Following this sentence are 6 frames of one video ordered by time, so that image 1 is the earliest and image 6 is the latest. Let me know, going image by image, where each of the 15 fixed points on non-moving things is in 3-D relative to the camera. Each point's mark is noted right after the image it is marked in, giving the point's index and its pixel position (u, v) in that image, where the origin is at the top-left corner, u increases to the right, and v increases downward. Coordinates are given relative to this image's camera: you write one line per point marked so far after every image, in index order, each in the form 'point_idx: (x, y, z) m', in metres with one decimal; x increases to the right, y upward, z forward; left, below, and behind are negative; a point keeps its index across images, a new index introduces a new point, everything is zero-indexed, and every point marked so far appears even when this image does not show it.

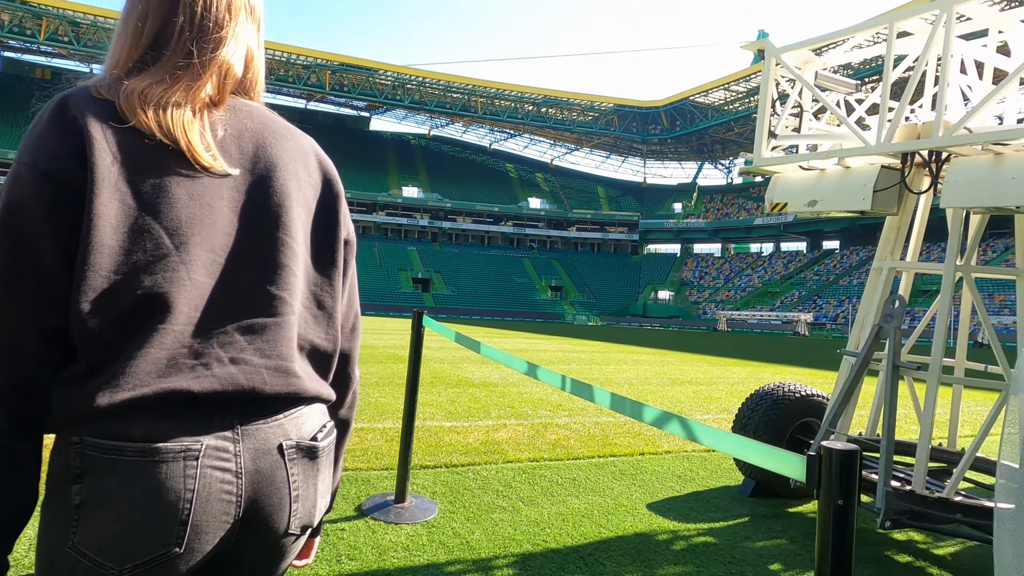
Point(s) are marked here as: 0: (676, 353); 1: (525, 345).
0: (+3.6, -1.5, +15.1) m
1: (+0.1, -1.3, +15.4) m
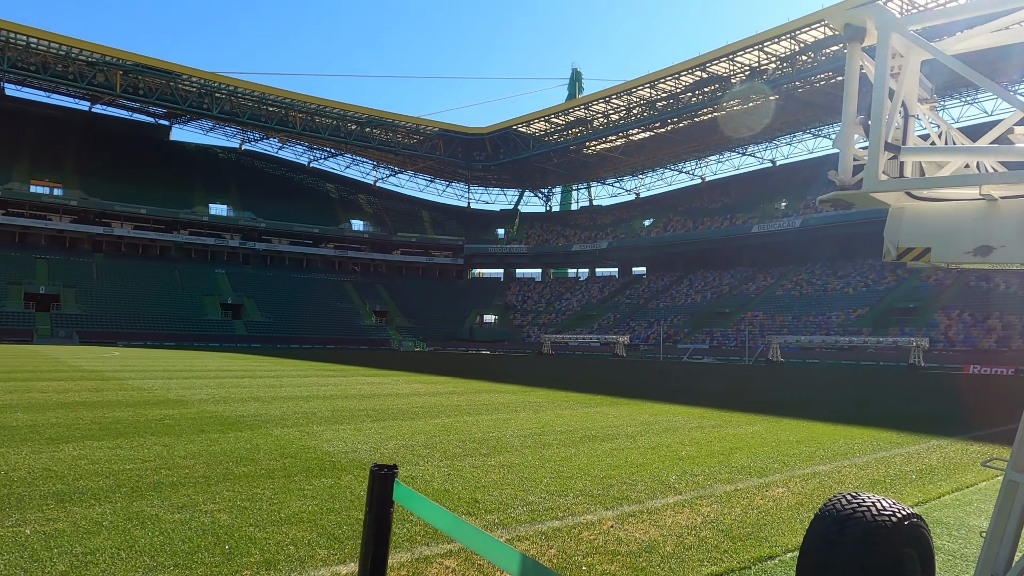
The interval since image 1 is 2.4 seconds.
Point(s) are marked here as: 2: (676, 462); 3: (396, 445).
0: (+0.3, -2.2, +14.2) m
1: (-3.1, -2.0, +13.5) m
2: (+1.5, -1.6, +6.1) m
3: (-1.1, -1.5, +6.5) m
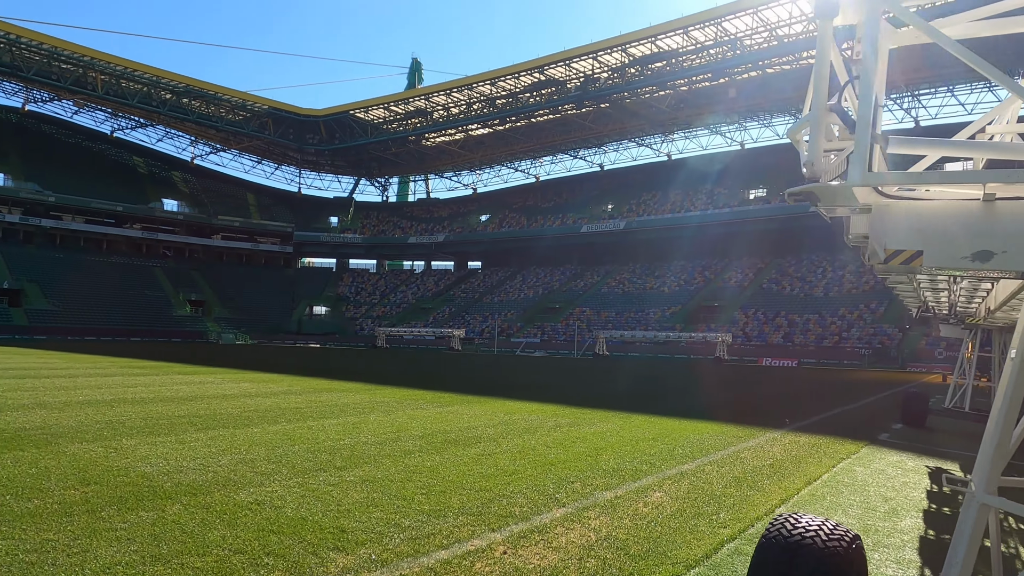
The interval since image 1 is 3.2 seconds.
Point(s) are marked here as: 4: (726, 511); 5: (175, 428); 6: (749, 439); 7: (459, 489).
0: (-2.8, -2.0, +13.4) m
1: (-5.9, -1.8, +11.8) m
2: (+0.3, -1.6, +5.9) m
3: (-2.3, -1.4, +5.5) m
4: (+1.5, -1.6, +4.6) m
5: (-3.6, -1.5, +7.2) m
6: (+2.8, -1.8, +8.0) m
7: (-0.4, -1.5, +4.8) m
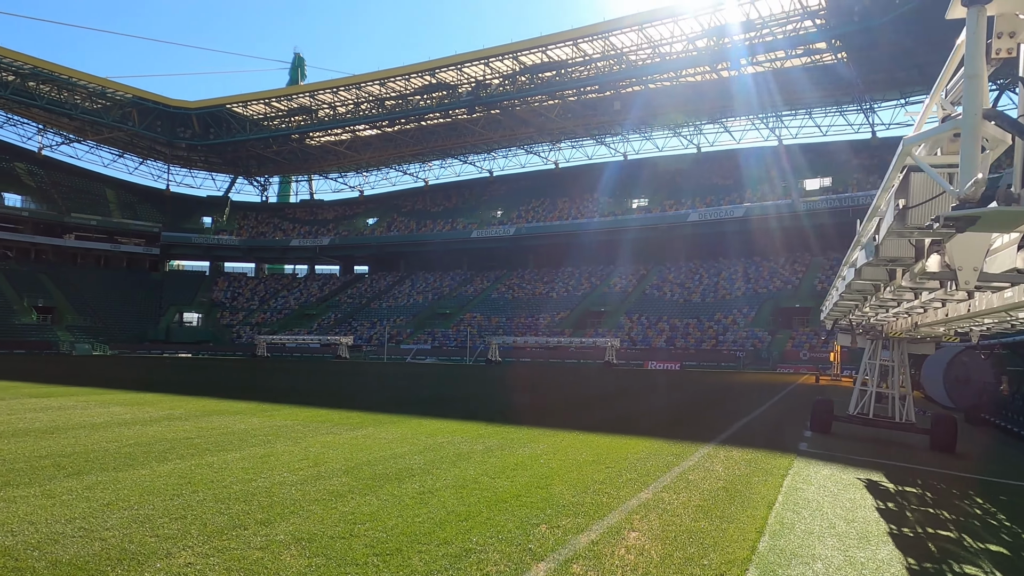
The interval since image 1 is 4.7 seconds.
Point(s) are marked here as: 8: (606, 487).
0: (-4.5, -2.2, +12.1) m
1: (-7.3, -2.0, +10.1) m
2: (-0.1, -1.7, +5.3) m
3: (-2.6, -1.6, +4.5) m
4: (+1.3, -1.7, +4.2) m
5: (-4.2, -1.7, +5.9) m
6: (+2.0, -2.0, +7.8) m
7: (-0.6, -1.6, +4.1) m
8: (+0.9, -1.8, +6.0) m
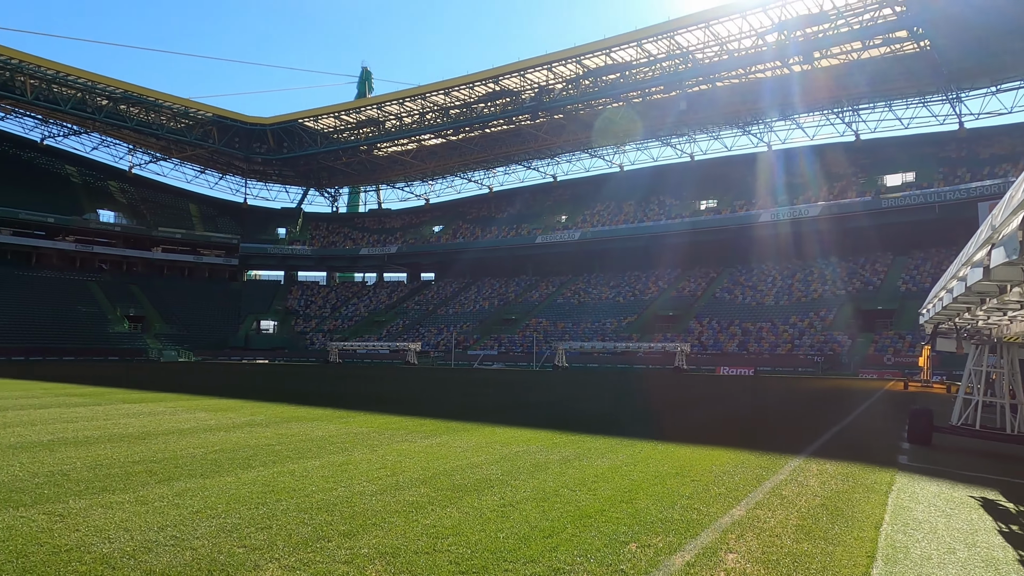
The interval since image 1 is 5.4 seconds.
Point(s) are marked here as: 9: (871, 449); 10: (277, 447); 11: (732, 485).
0: (-3.1, -2.3, +12.3) m
1: (-6.1, -2.1, +10.6) m
2: (+0.6, -1.8, +5.1) m
3: (-2.1, -1.7, +4.5) m
4: (+1.8, -1.7, +3.9) m
5: (-3.5, -1.8, +6.1) m
6: (+2.9, -2.0, +7.4) m
7: (0.0, -1.6, +4.0) m
8: (+1.6, -1.8, +5.7) m
9: (+5.1, -2.3, +9.4) m
10: (-2.9, -2.0, +8.2) m
11: (+2.1, -1.9, +6.5) m
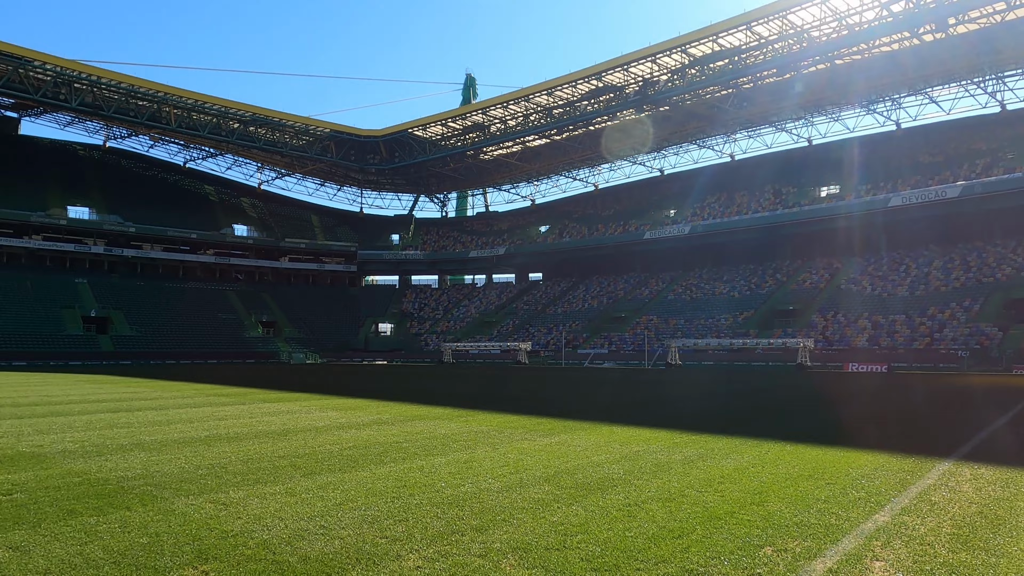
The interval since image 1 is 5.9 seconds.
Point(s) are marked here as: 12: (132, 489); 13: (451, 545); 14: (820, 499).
0: (-0.9, -2.4, +12.7) m
1: (-4.2, -2.3, +11.5) m
2: (+1.5, -1.7, +5.0) m
3: (-1.2, -1.7, +4.9) m
4: (+2.6, -1.7, +3.6) m
5: (-2.3, -1.9, +6.6) m
6: (+4.2, -1.9, +6.8) m
7: (+0.7, -1.6, +4.0) m
8: (+2.6, -1.8, +5.4) m
9: (+6.7, -2.1, +8.5) m
10: (-1.4, -2.0, +8.6) m
11: (+3.3, -1.8, +6.1) m
12: (-3.4, -1.8, +5.9) m
13: (-0.4, -1.7, +4.3) m
14: (+2.6, -1.8, +5.7) m
